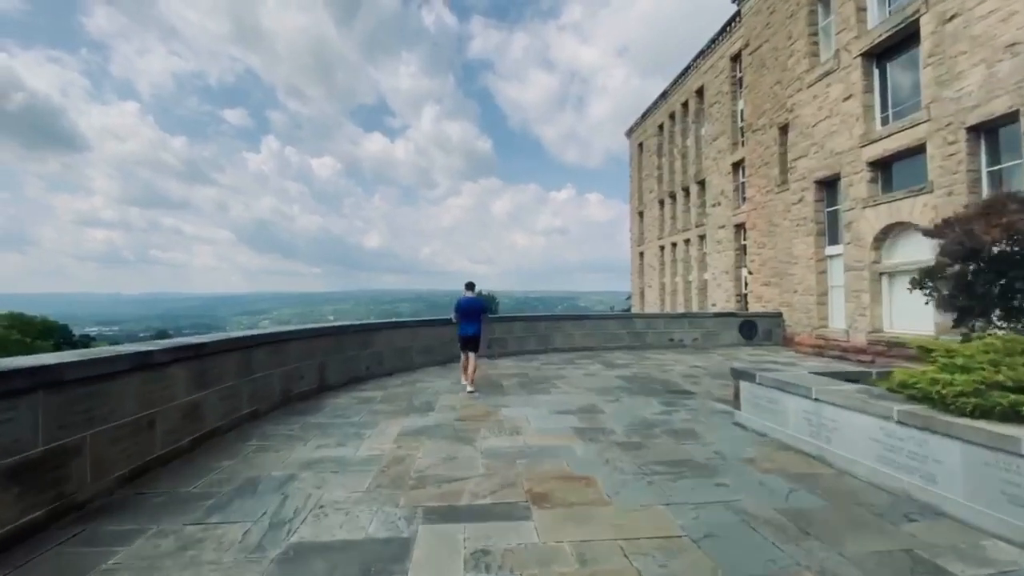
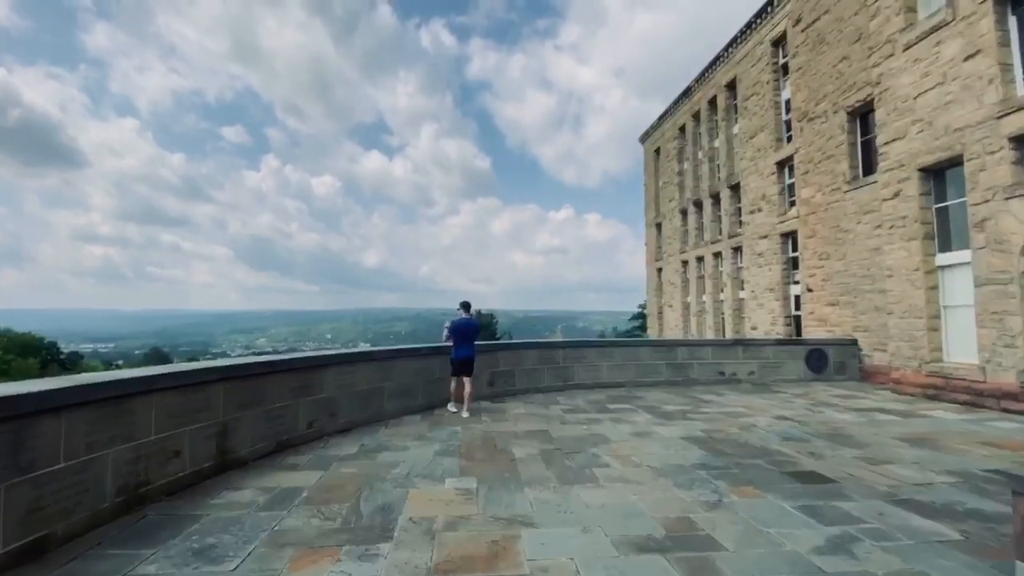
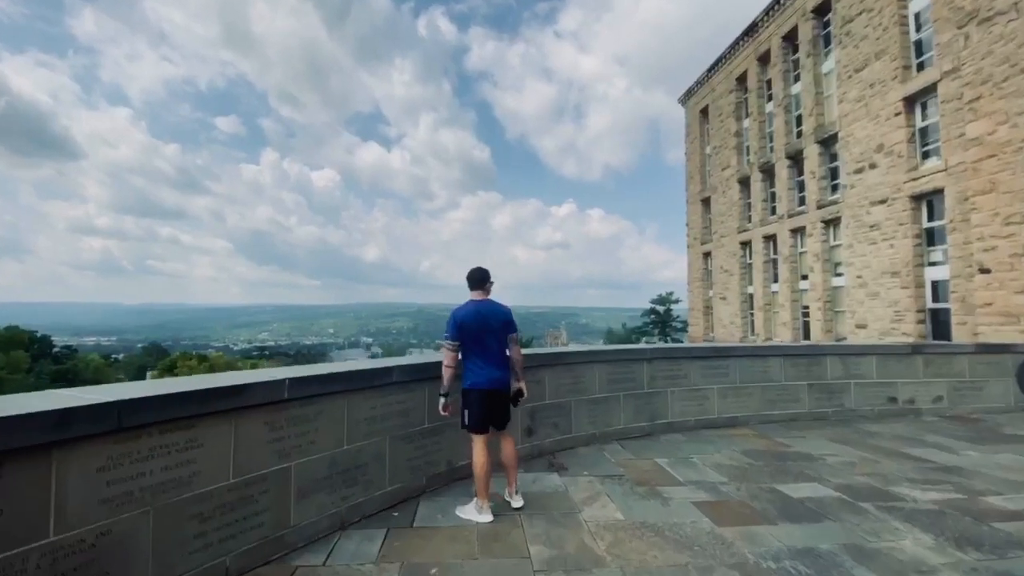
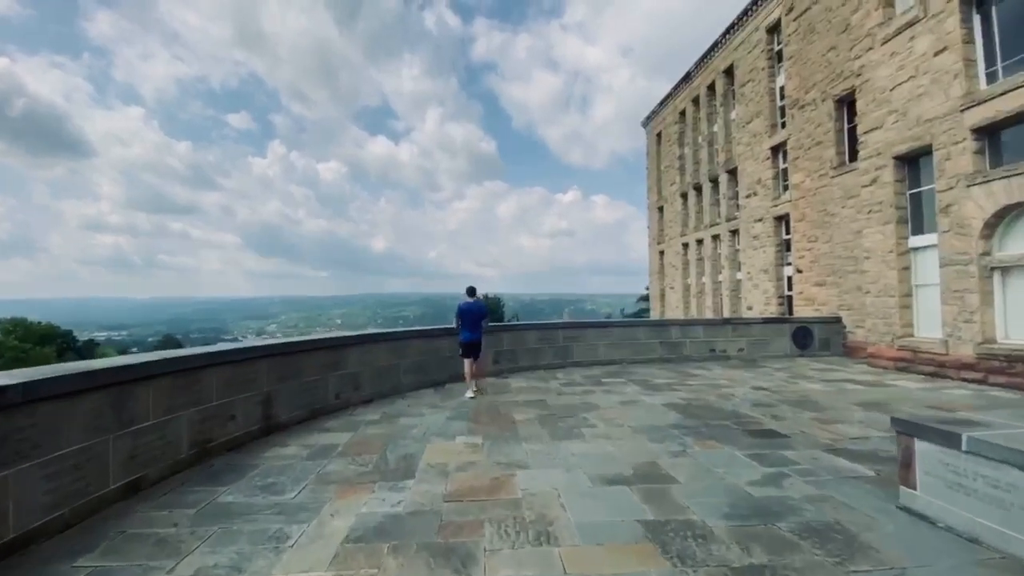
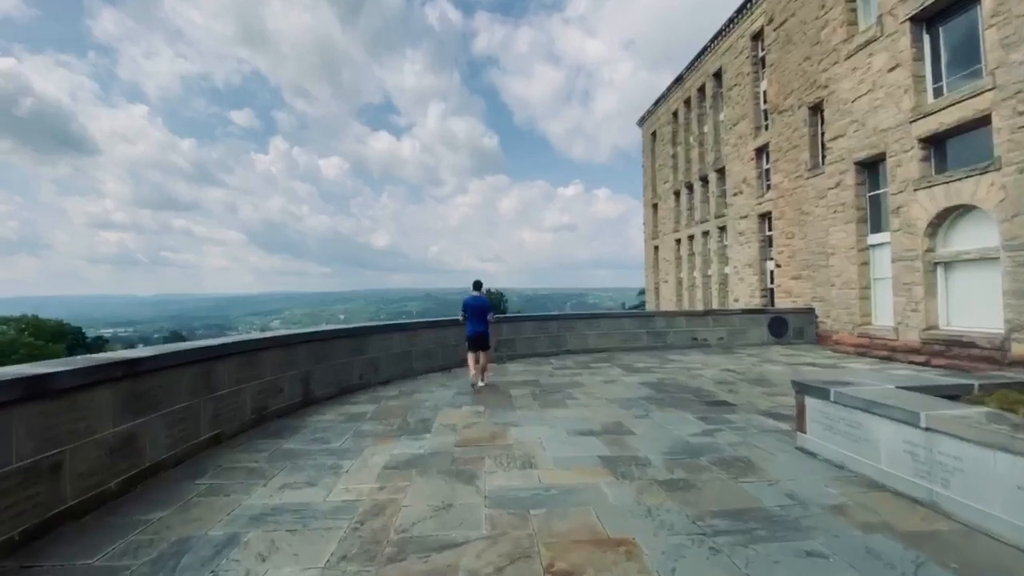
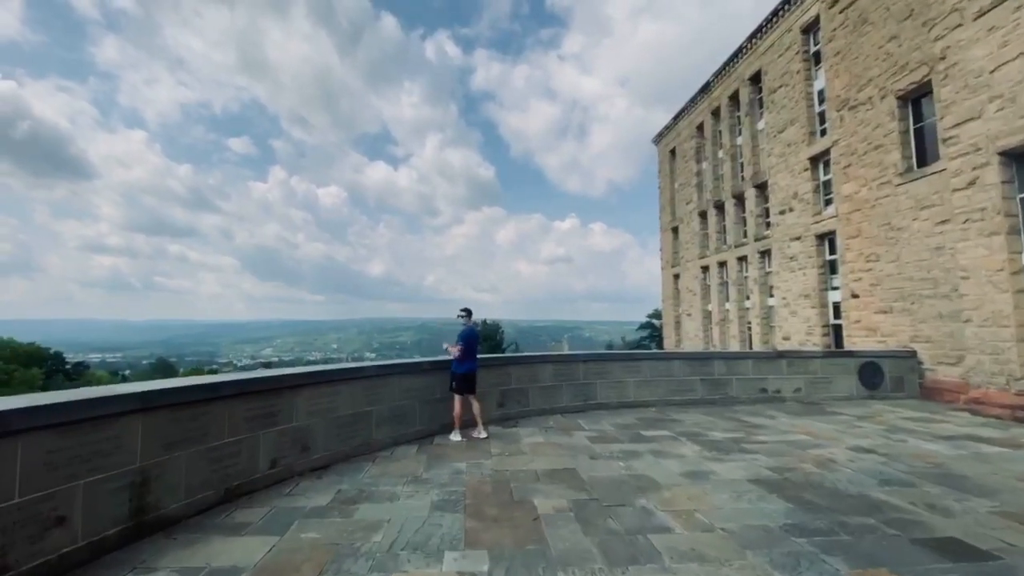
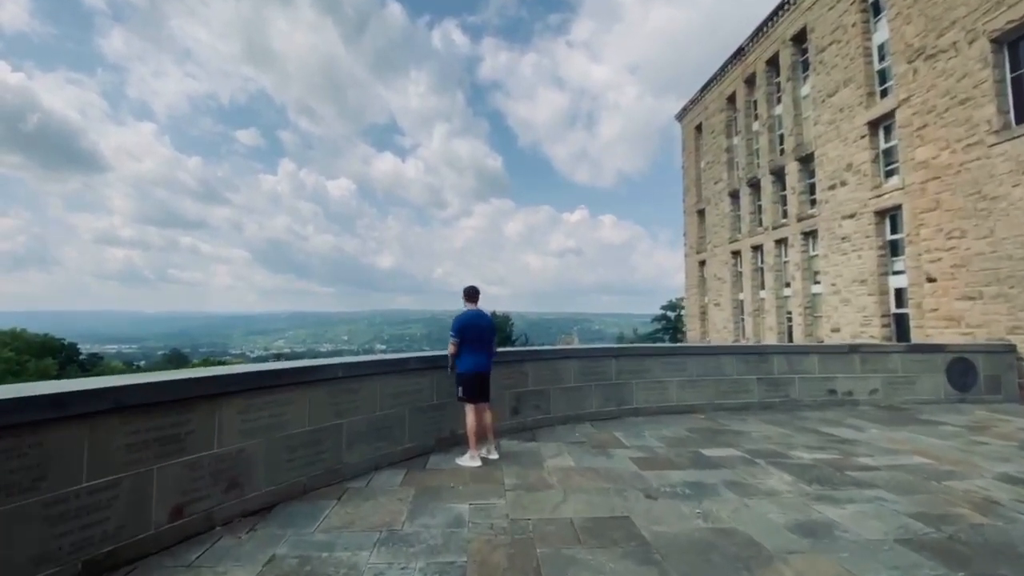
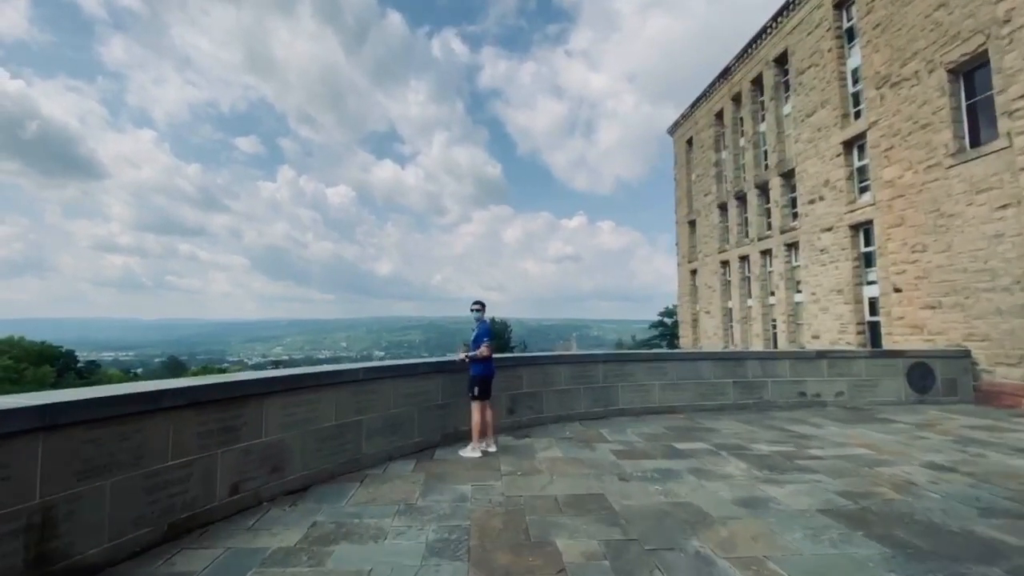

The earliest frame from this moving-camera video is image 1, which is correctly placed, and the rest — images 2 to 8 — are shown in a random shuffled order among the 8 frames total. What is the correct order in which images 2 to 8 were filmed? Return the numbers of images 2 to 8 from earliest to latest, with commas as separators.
5, 4, 2, 6, 8, 7, 3
